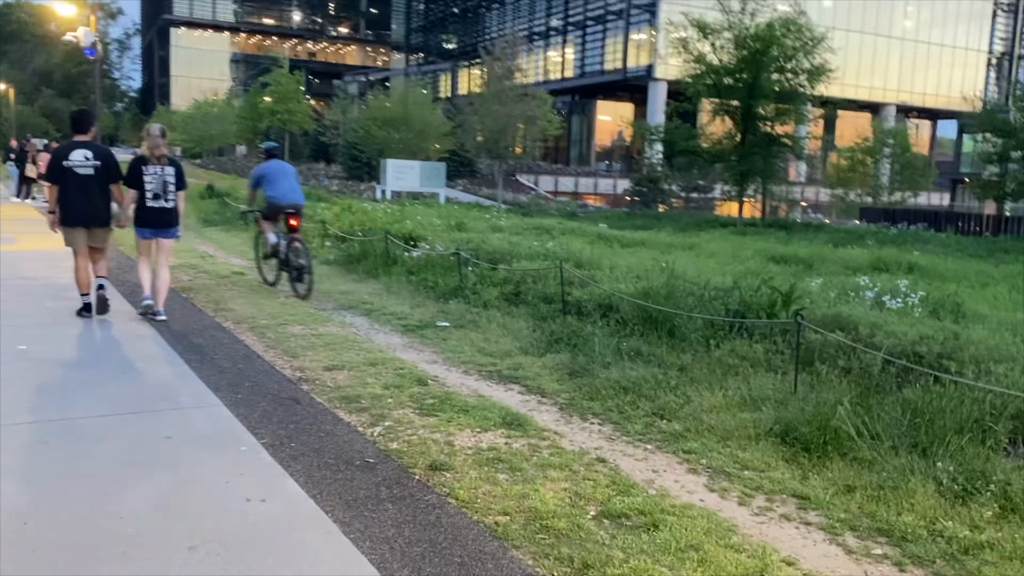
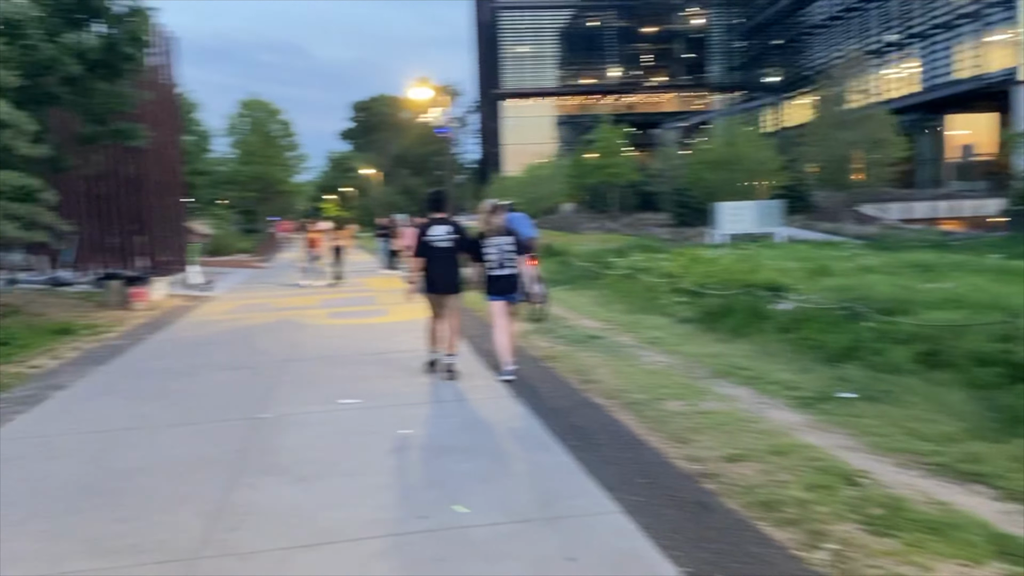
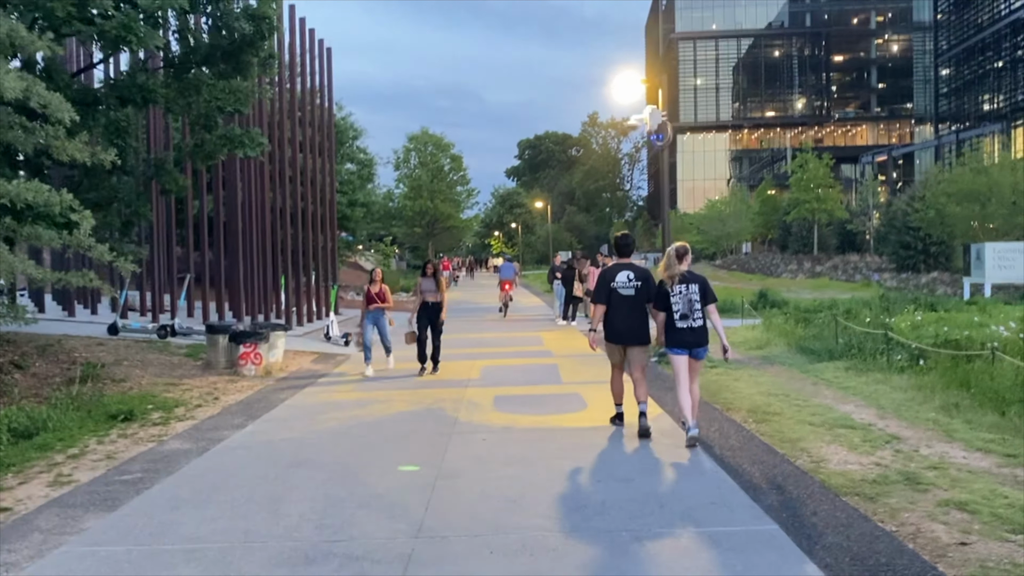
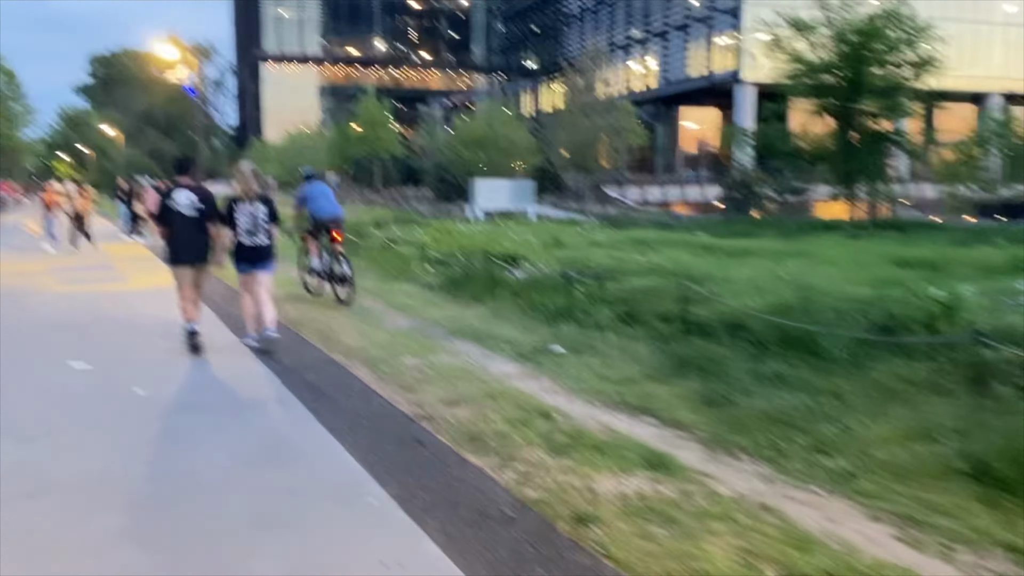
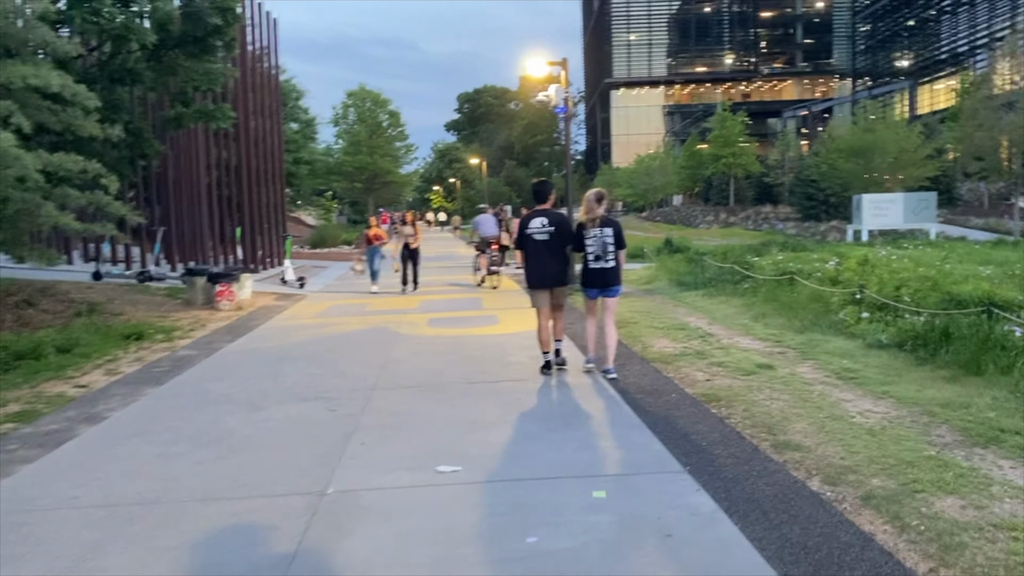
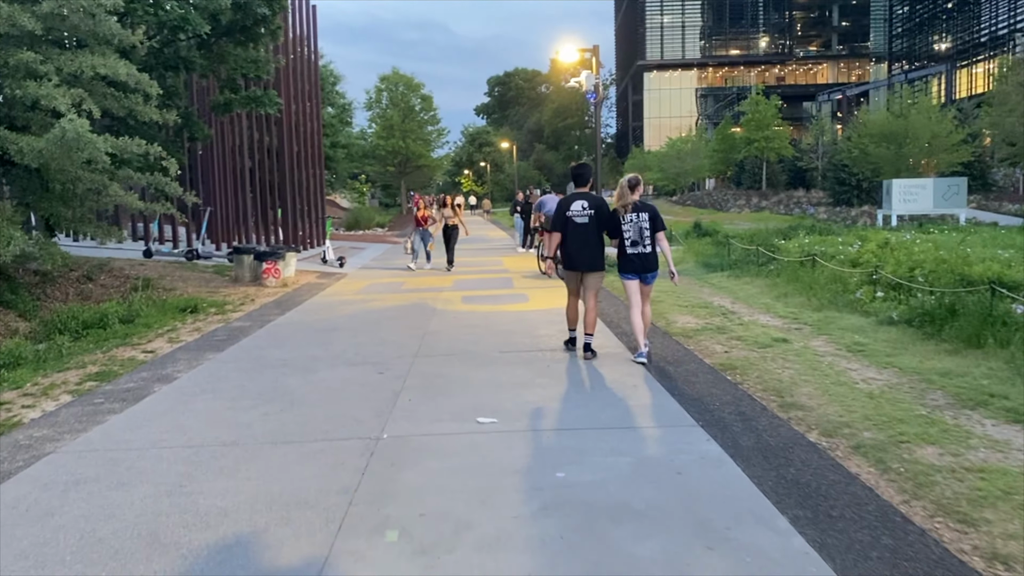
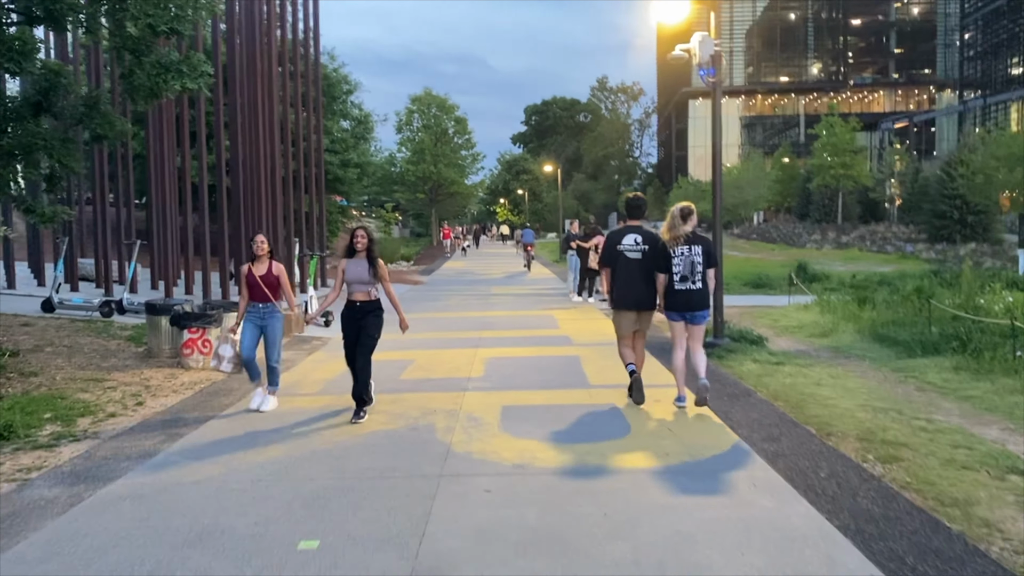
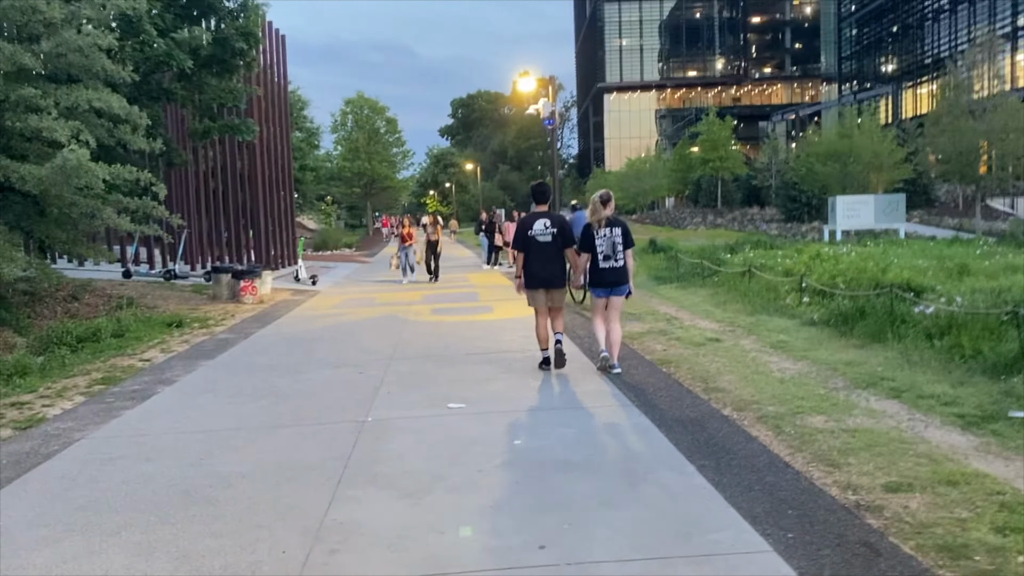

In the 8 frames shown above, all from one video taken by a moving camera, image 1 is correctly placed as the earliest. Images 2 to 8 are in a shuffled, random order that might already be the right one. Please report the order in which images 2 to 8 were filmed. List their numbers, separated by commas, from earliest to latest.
4, 2, 8, 6, 5, 3, 7
